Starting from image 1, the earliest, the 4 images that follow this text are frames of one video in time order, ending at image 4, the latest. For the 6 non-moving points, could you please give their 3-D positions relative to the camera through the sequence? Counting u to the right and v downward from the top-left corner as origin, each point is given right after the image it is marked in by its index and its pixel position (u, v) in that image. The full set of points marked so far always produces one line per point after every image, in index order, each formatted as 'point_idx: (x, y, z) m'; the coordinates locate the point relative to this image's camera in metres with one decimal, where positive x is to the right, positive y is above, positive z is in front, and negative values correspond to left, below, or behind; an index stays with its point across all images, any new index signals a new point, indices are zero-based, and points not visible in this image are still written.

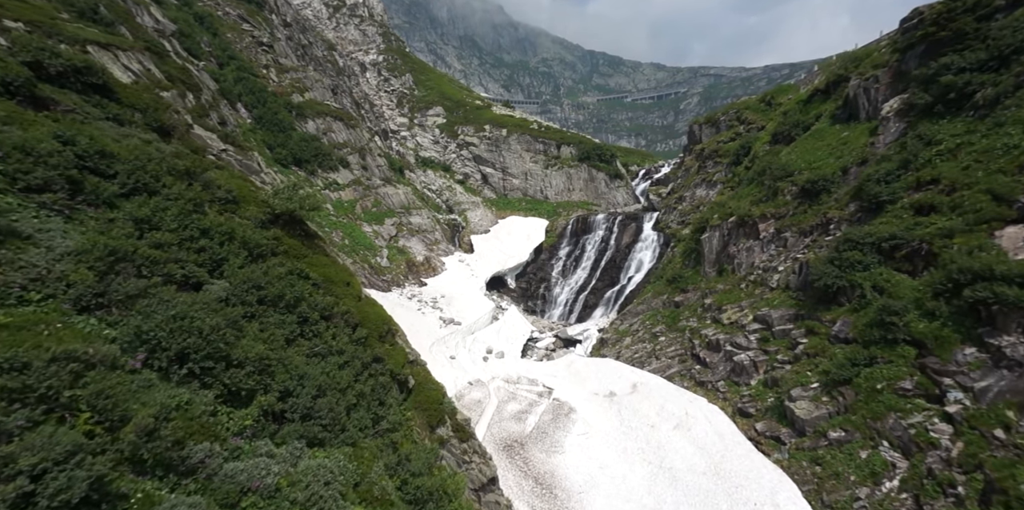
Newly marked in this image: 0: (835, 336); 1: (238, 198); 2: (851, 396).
0: (+12.4, -3.1, +16.9) m
1: (-8.9, +1.8, +14.1) m
2: (+11.3, -4.7, +14.7) m
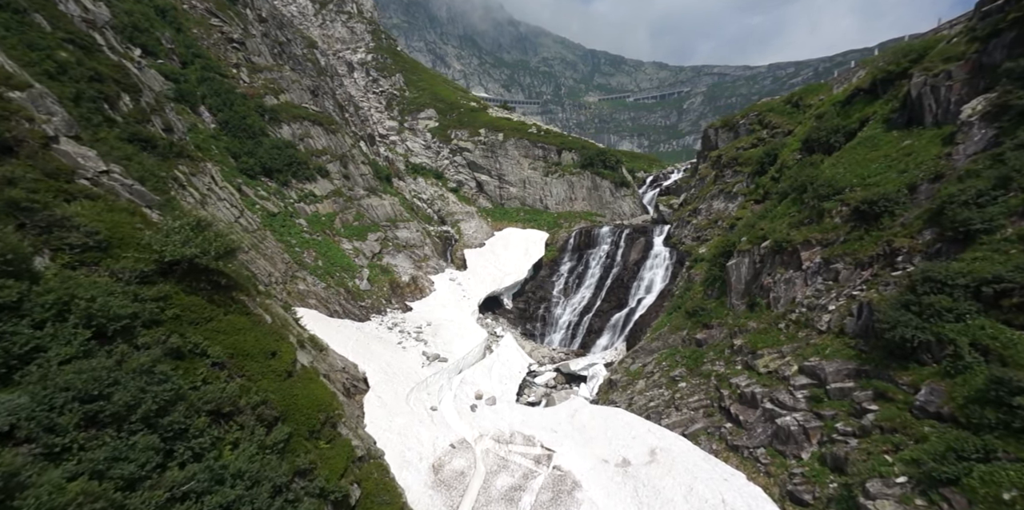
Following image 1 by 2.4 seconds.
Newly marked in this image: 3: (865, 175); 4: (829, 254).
0: (+12.1, -4.5, +13.0) m
1: (-9.3, +0.3, +10.2) m
2: (+11.0, -6.1, +10.7) m
3: (+15.6, +3.5, +19.3) m
4: (+13.4, 0.0, +18.5) m
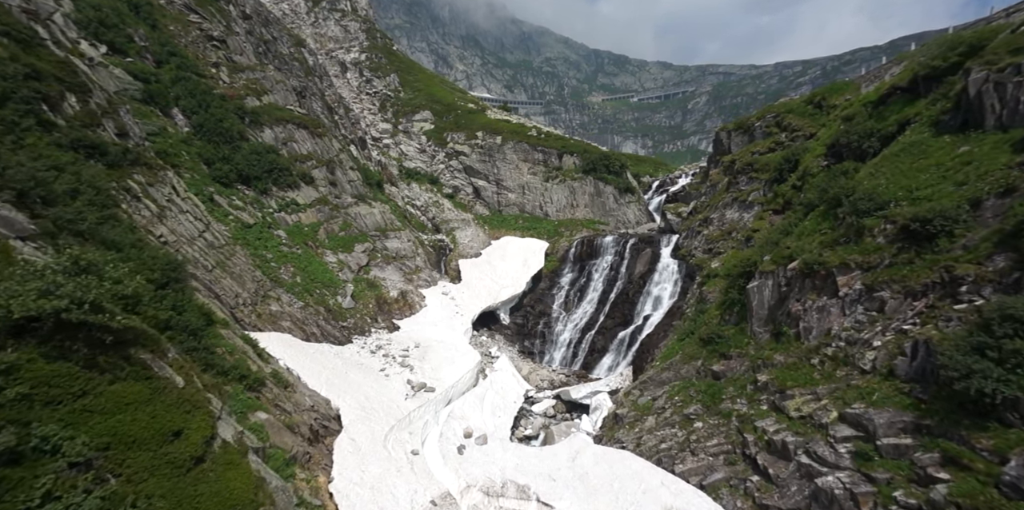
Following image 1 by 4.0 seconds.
0: (+11.7, -5.4, +10.3) m
1: (-9.7, -0.5, +7.7) m
2: (+10.6, -7.0, +8.1) m
3: (+15.2, +2.6, +16.7) m
4: (+13.0, -0.9, +15.8) m
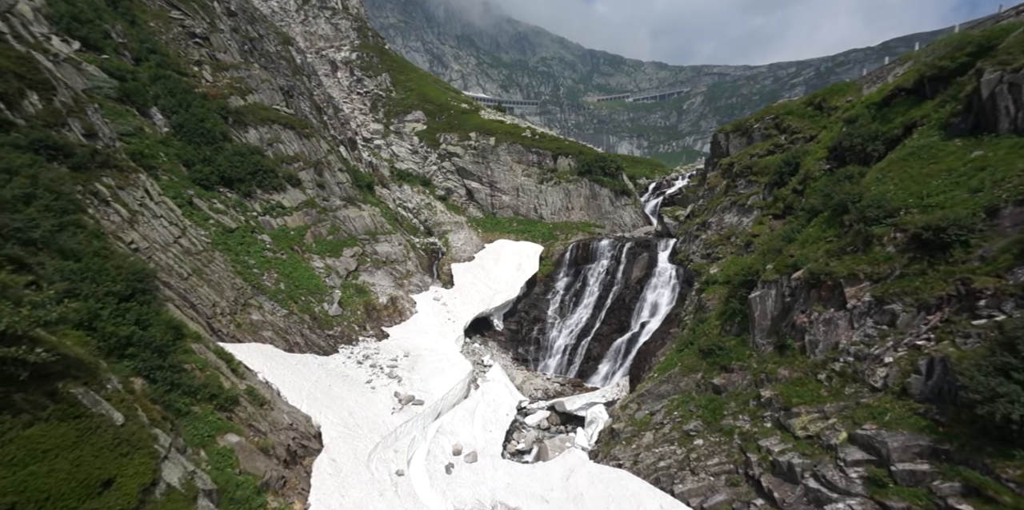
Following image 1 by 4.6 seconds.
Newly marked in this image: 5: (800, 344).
0: (+11.4, -5.8, +9.5) m
1: (-9.9, -0.9, +6.7) m
2: (+10.3, -7.3, +7.2) m
3: (+14.9, +2.3, +15.9) m
4: (+12.7, -1.2, +15.0) m
5: (+11.2, -3.4, +17.0) m
